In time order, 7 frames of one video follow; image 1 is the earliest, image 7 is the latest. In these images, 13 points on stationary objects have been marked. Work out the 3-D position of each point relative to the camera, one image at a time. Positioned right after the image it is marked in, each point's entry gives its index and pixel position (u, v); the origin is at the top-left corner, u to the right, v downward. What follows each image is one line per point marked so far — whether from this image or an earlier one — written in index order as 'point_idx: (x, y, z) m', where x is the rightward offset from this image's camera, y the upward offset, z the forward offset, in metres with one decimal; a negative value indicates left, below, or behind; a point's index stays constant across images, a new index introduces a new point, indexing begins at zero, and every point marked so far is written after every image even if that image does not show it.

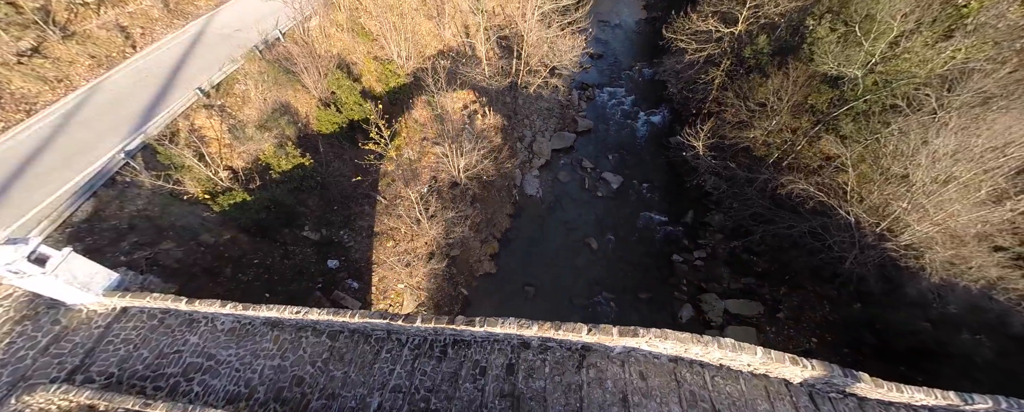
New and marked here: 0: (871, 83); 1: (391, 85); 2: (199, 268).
0: (+12.3, +4.1, +11.7) m
1: (-5.9, +6.1, +17.0) m
2: (-8.9, -1.8, +9.8) m
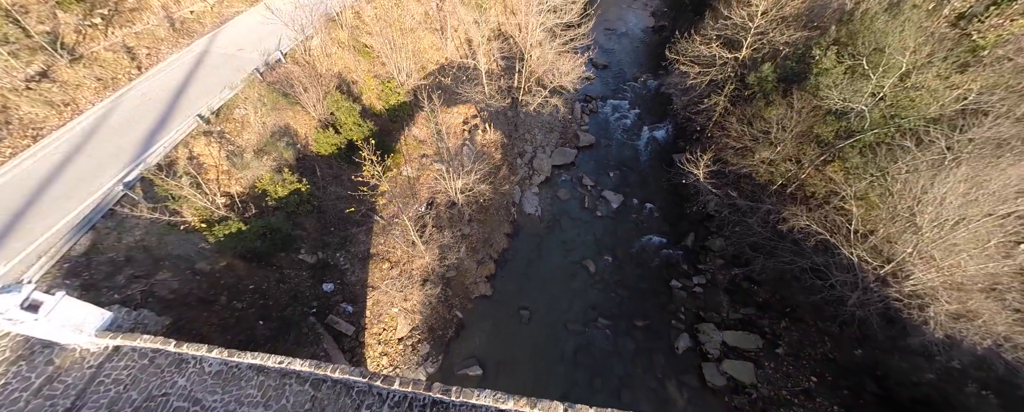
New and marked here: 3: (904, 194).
0: (+12.1, +2.9, +11.4) m
1: (-5.9, +5.2, +17.0) m
2: (-9.2, -2.7, +10.0) m
3: (+11.4, +0.3, +10.0) m
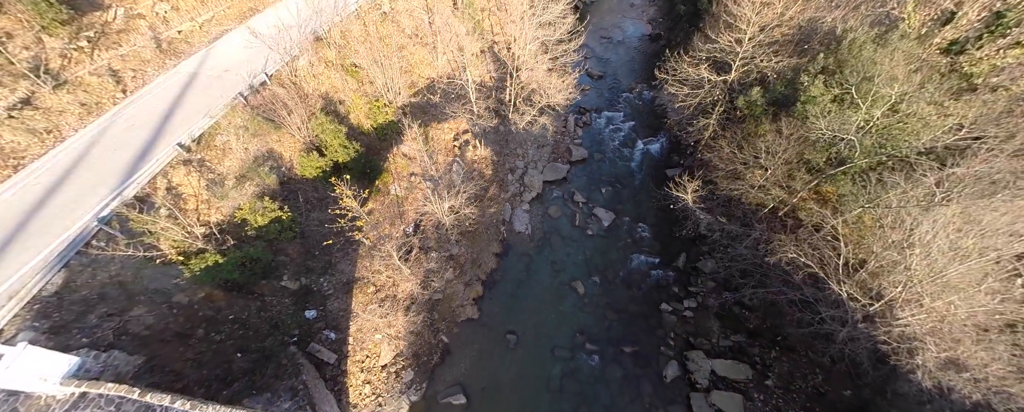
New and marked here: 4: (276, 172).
0: (+11.5, +1.9, +11.1) m
1: (-6.5, +4.2, +16.9) m
2: (-9.9, -3.7, +9.9) m
3: (+10.8, -0.7, +9.7) m
4: (-9.4, +1.4, +13.7) m
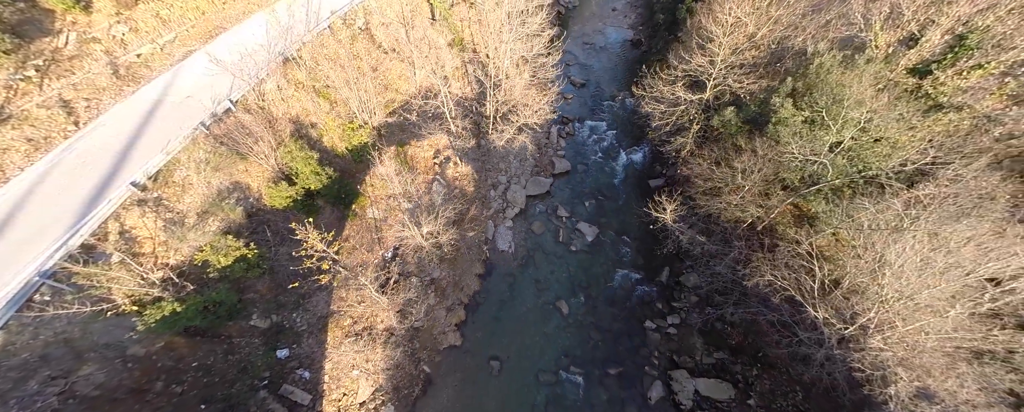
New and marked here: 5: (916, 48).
0: (+10.6, +1.2, +11.1) m
1: (-7.5, +2.9, +16.4) m
2: (-10.5, -5.0, +9.3) m
3: (+10.1, -1.3, +9.7) m
4: (-10.3, +0.1, +13.1) m
5: (+12.2, +4.7, +10.3) m
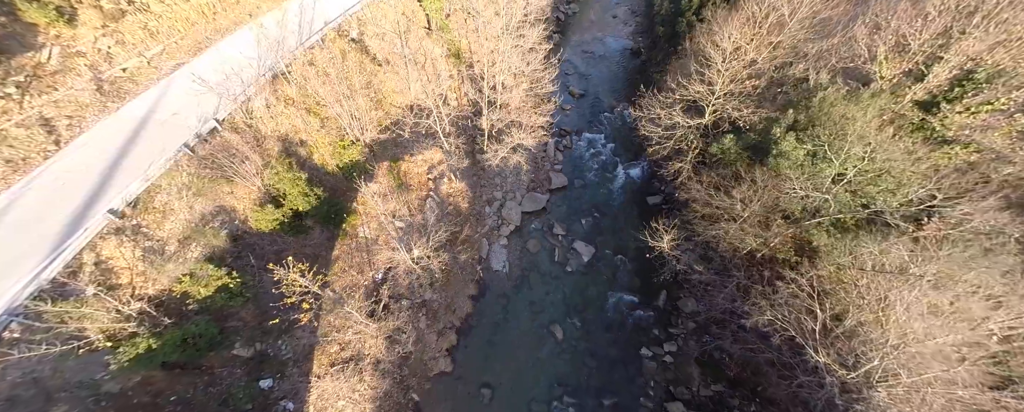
0: (+10.4, +0.1, +10.7) m
1: (-7.8, +2.0, +16.0) m
2: (-10.8, -5.9, +8.9) m
3: (+9.8, -2.4, +9.3) m
4: (-10.6, -0.8, +12.7) m
5: (+11.9, +3.6, +10.0) m
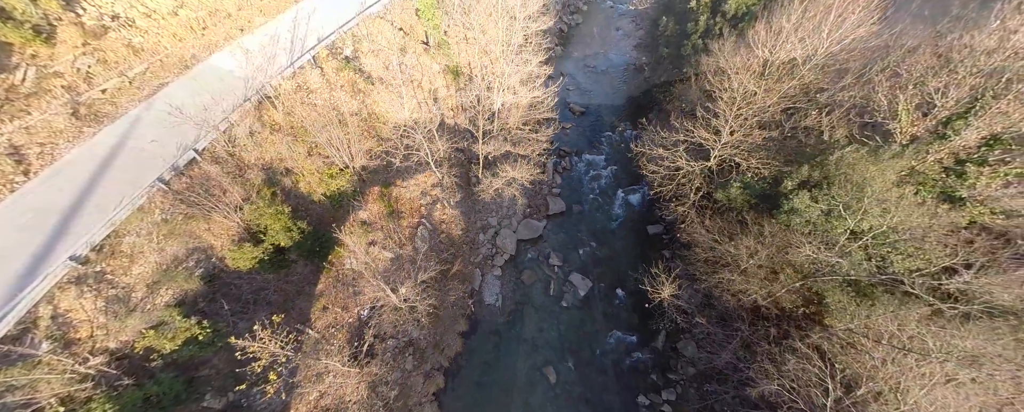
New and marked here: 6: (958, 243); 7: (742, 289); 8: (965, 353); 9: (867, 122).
0: (+10.1, -1.7, +10.0) m
1: (-8.0, +0.6, +15.3) m
2: (-11.2, -7.2, +8.2) m
3: (+9.4, -4.2, +8.6) m
4: (-10.9, -2.2, +12.0) m
5: (+11.7, +1.8, +9.2) m
6: (+11.8, -1.0, +9.0) m
7: (+8.4, -2.8, +12.4) m
8: (+10.1, -3.6, +7.5) m
9: (+11.2, +2.9, +10.8) m
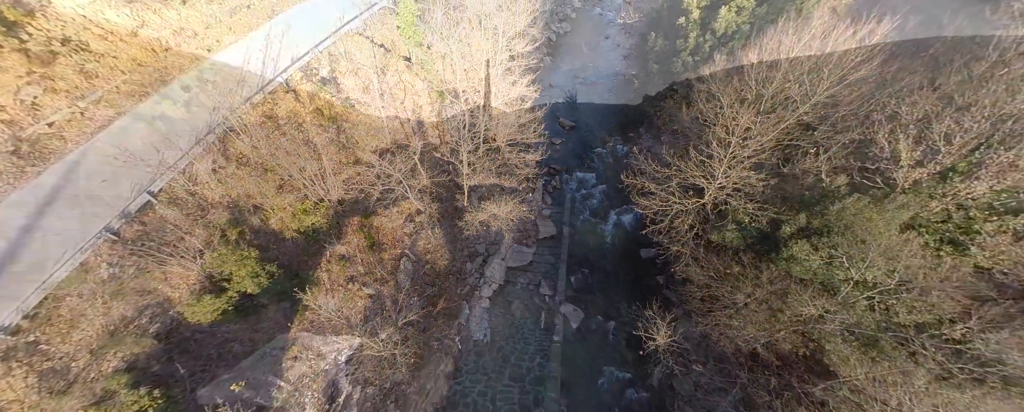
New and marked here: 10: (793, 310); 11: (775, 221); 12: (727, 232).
0: (+9.7, -3.0, +9.3) m
1: (-8.6, -1.0, +14.3) m
2: (-11.5, -8.9, +7.1) m
3: (+9.1, -5.6, +7.9) m
4: (-11.3, -3.8, +10.9) m
5: (+11.3, +0.5, +8.6) m
6: (+11.4, -2.2, +8.5) m
7: (+7.9, -4.2, +11.7) m
8: (+9.8, -4.9, +6.9) m
9: (+10.6, +1.6, +10.2) m
10: (+8.8, -2.9, +10.4) m
11: (+8.9, +0.2, +11.5) m
12: (+8.0, -0.2, +12.6) m
